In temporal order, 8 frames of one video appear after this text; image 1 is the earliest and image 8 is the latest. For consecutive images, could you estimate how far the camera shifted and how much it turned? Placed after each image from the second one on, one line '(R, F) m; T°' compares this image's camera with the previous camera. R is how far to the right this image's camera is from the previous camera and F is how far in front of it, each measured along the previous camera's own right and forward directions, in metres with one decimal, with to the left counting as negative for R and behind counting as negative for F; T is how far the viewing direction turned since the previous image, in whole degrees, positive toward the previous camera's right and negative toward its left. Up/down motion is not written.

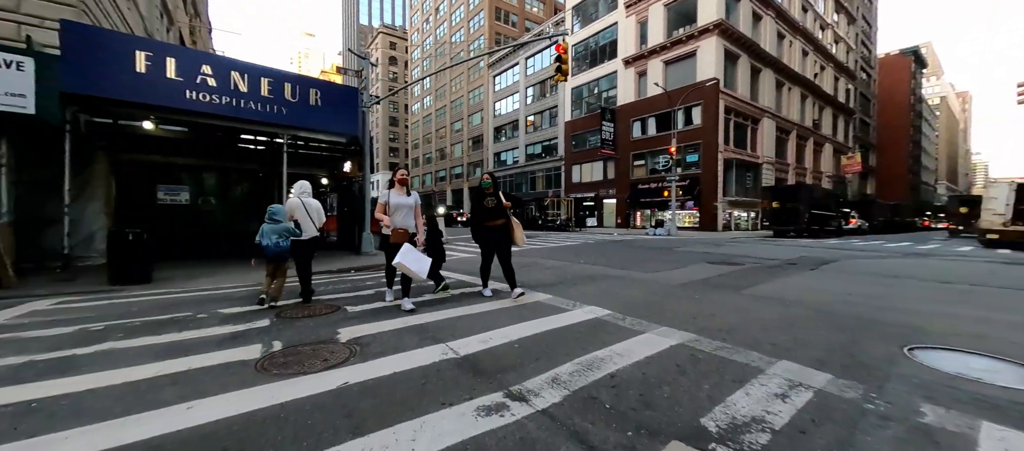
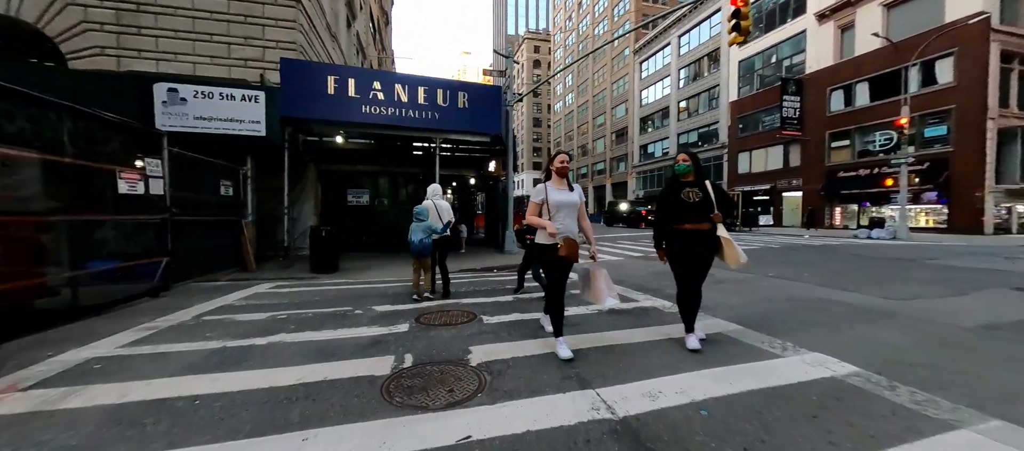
(-0.3, +1.2) m; -23°
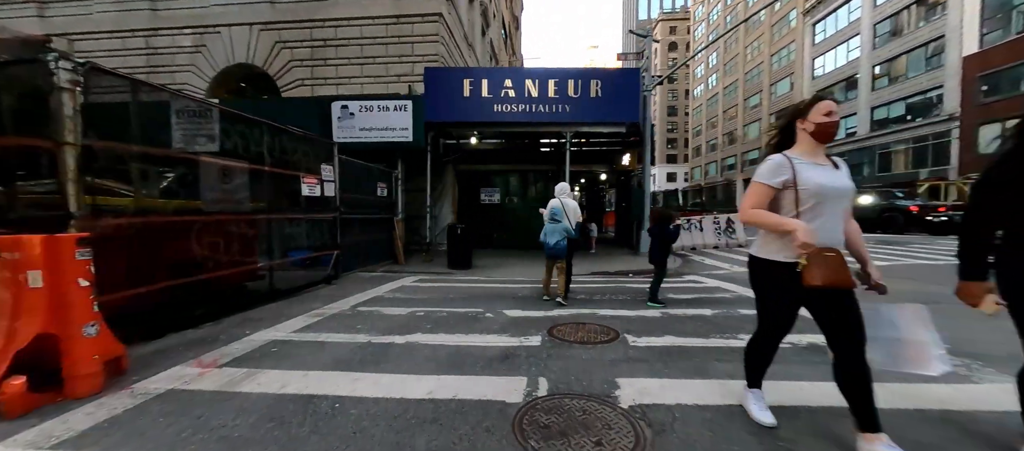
(-0.3, +0.7) m; -20°
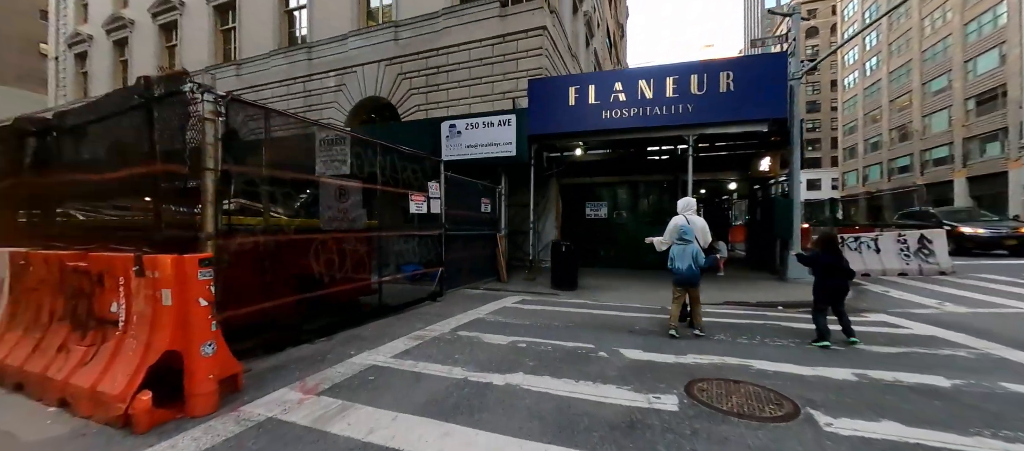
(-0.2, +0.7) m; -16°
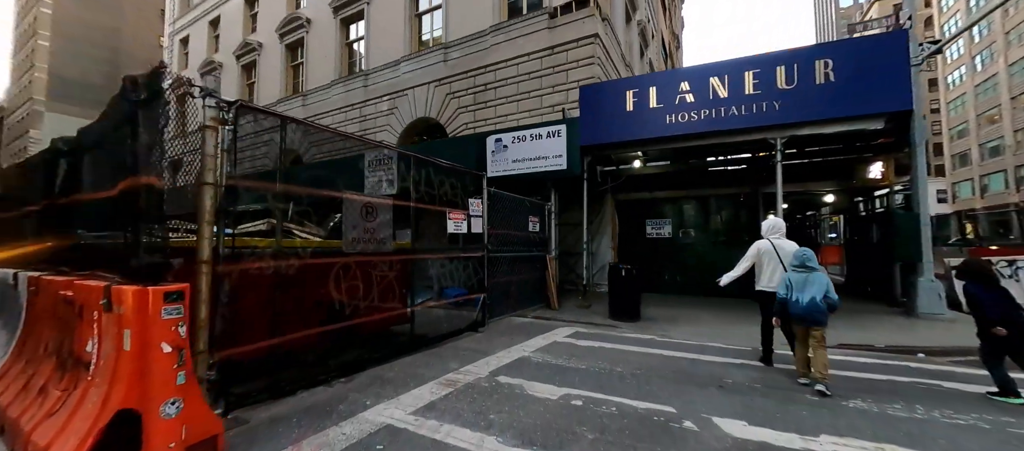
(0.0, +0.9) m; -8°
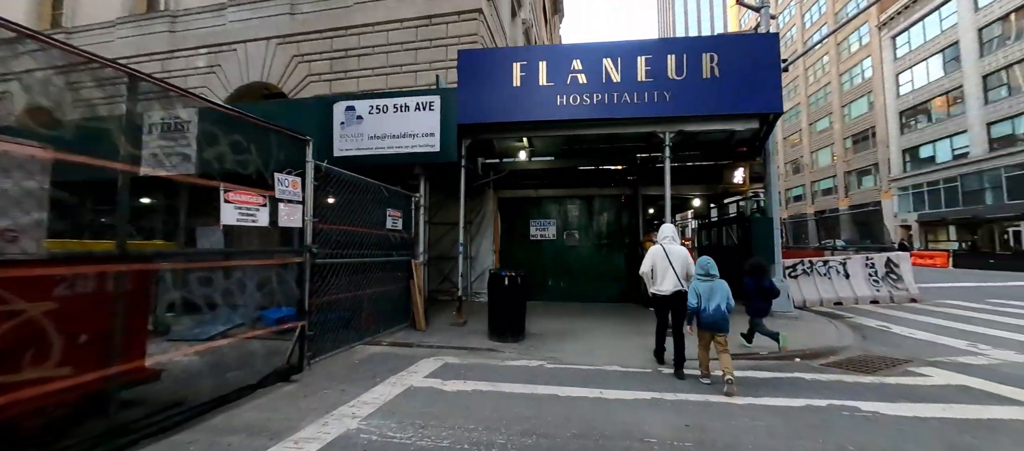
(+0.5, +1.7) m; +19°
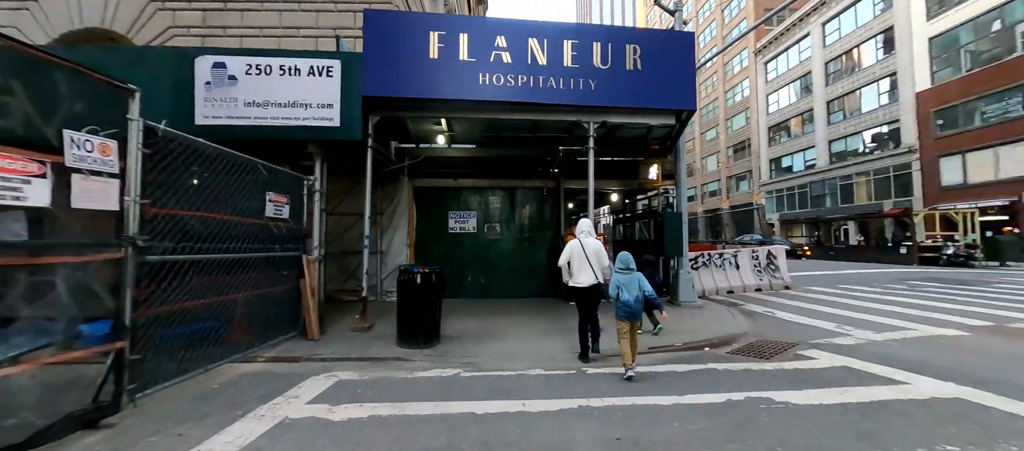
(+0.1, +0.6) m; +13°
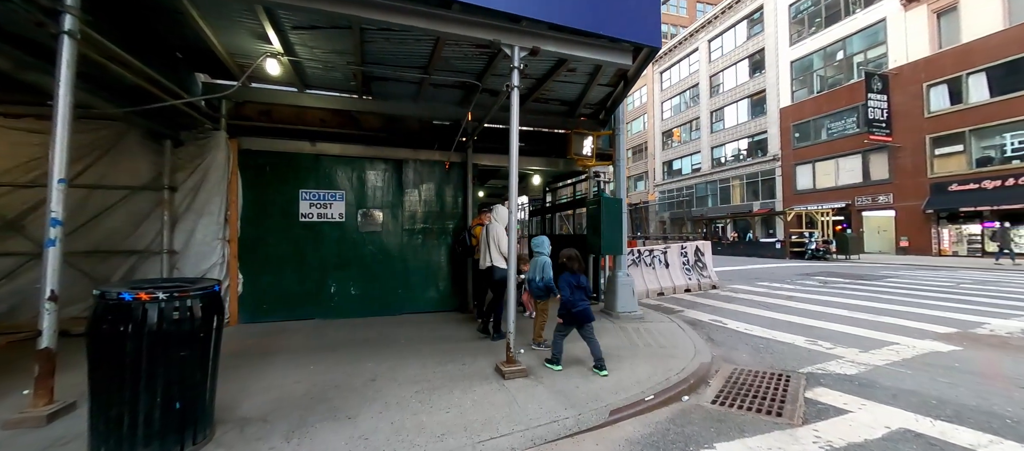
(+0.4, +2.4) m; +14°
